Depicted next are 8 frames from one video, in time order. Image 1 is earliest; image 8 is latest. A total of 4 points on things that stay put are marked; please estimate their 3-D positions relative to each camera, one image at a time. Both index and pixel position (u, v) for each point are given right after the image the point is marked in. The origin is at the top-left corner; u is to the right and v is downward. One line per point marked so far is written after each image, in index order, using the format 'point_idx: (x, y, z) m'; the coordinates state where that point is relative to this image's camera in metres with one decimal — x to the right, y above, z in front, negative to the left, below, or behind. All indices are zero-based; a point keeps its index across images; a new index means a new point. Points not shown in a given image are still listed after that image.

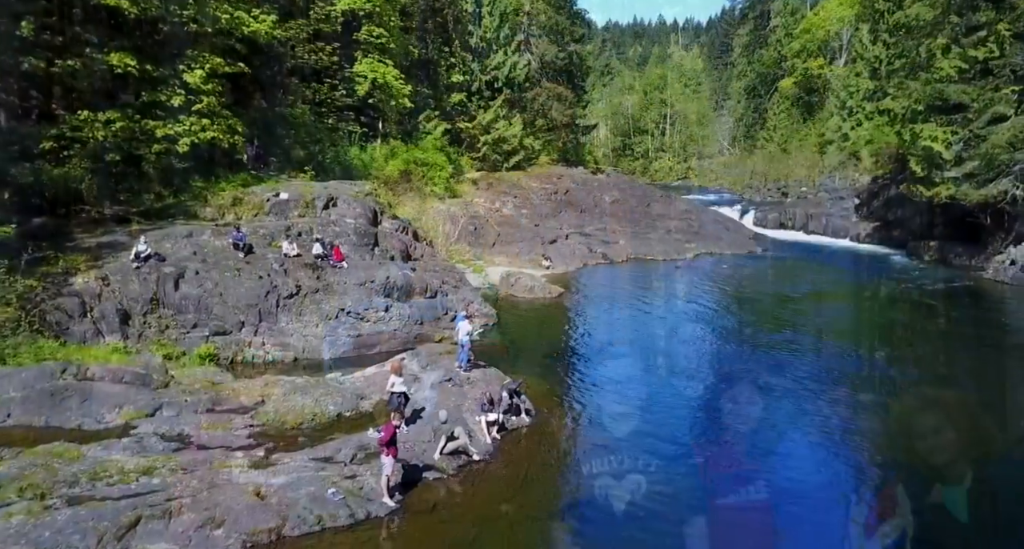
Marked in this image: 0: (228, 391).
0: (-6.8, -2.8, +15.2) m
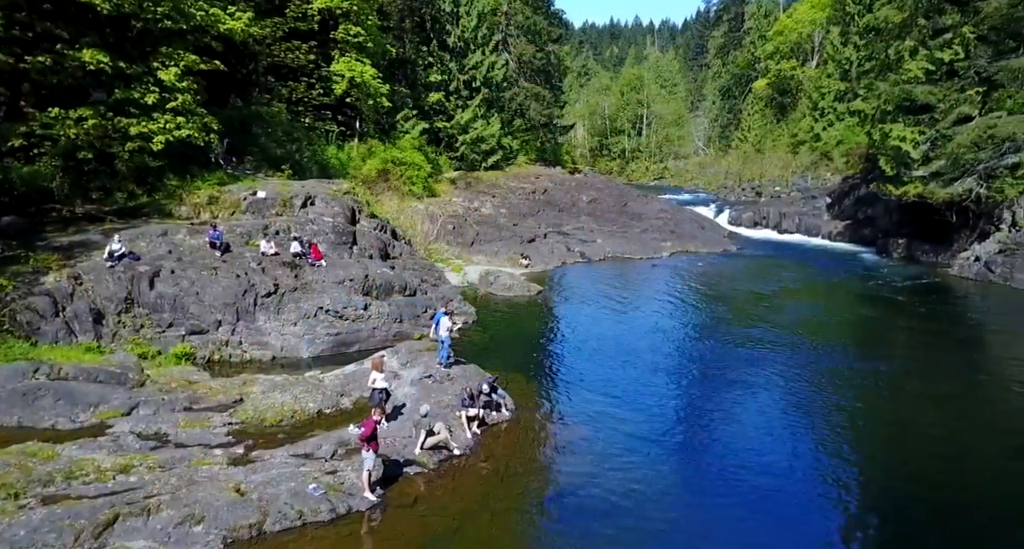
0: (-7.3, -2.7, +15.1) m
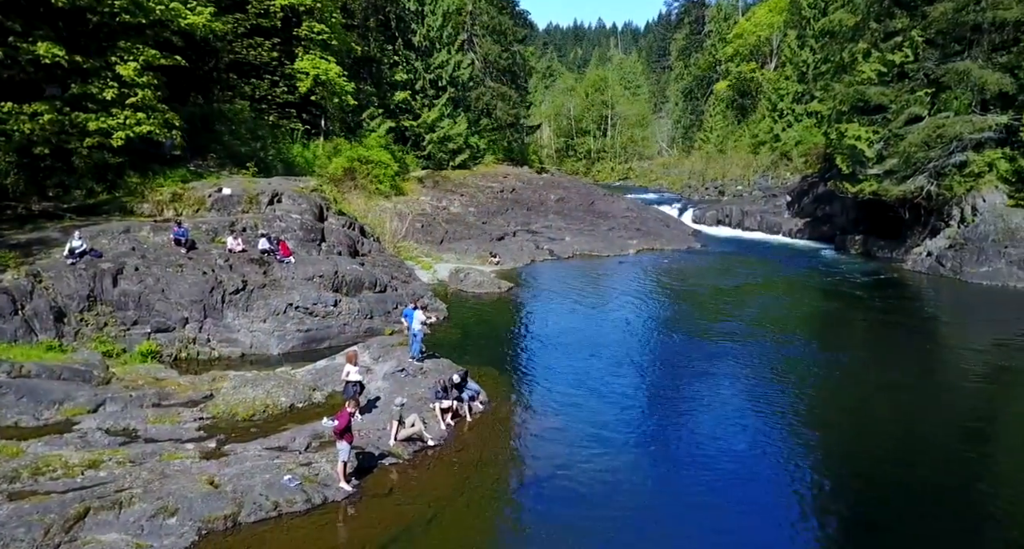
0: (-7.9, -2.6, +14.9) m
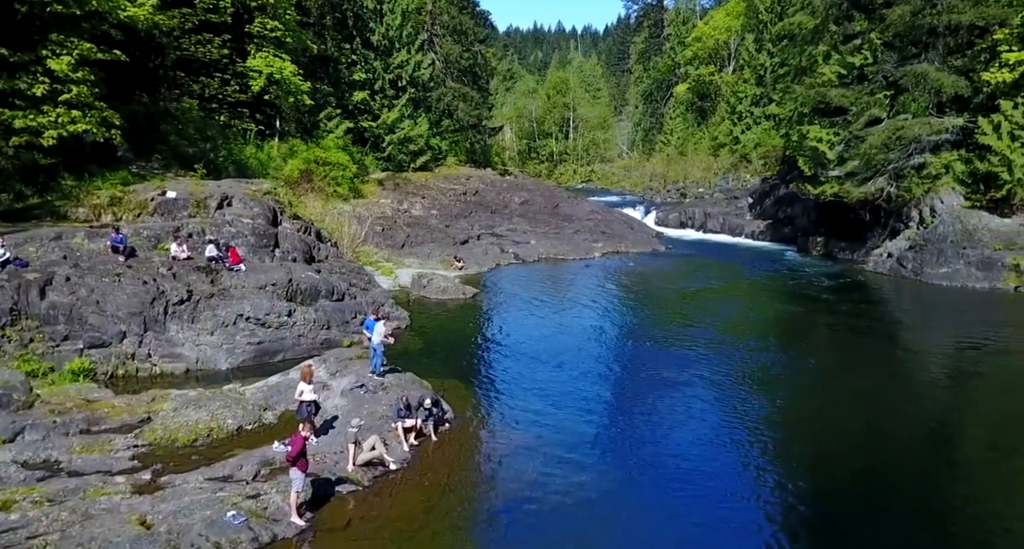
0: (-8.6, -2.9, +13.5) m
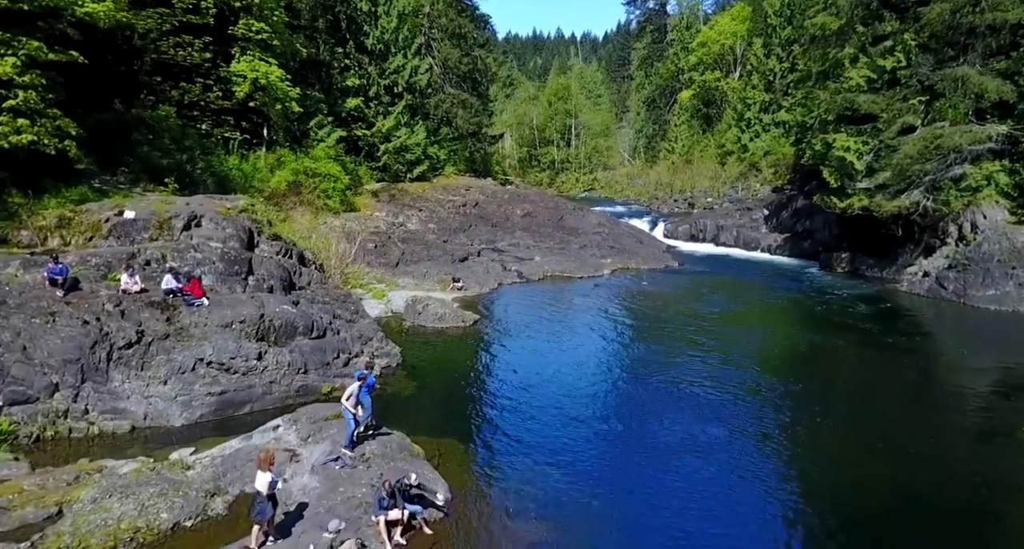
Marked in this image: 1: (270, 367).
0: (-8.4, -3.8, +10.6) m
1: (-6.4, -2.4, +16.9) m
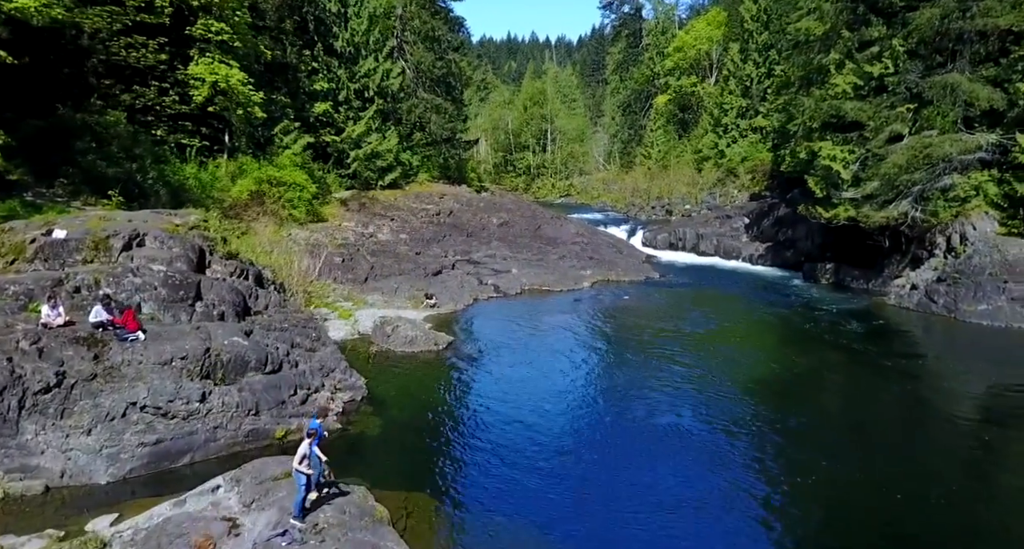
0: (-8.7, -4.4, +8.6) m
1: (-7.0, -3.2, +15.0) m
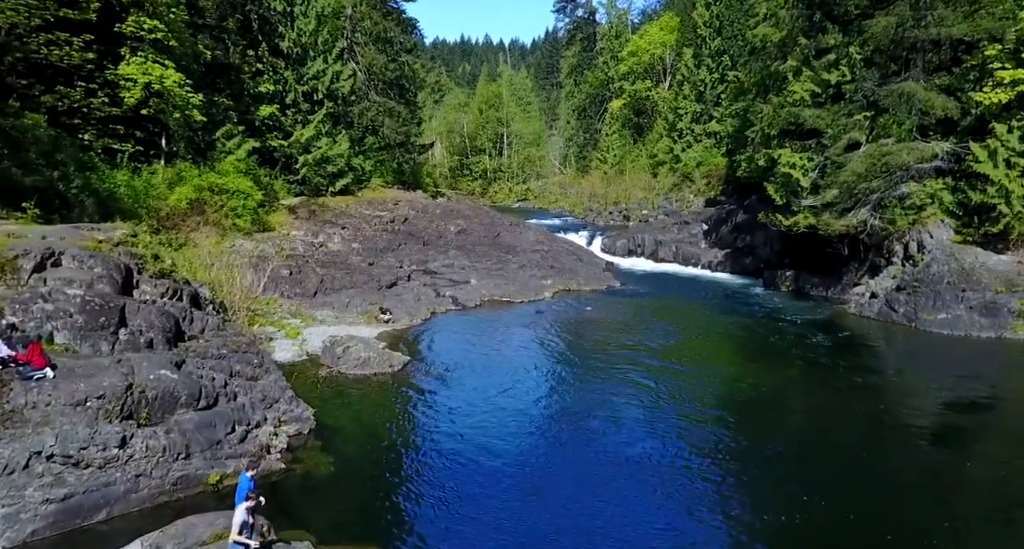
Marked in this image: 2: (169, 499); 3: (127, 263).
0: (-9.0, -5.0, +6.7) m
1: (-7.8, -3.7, +13.2) m
2: (-7.2, -4.7, +13.3) m
3: (-11.3, +0.3, +18.5) m
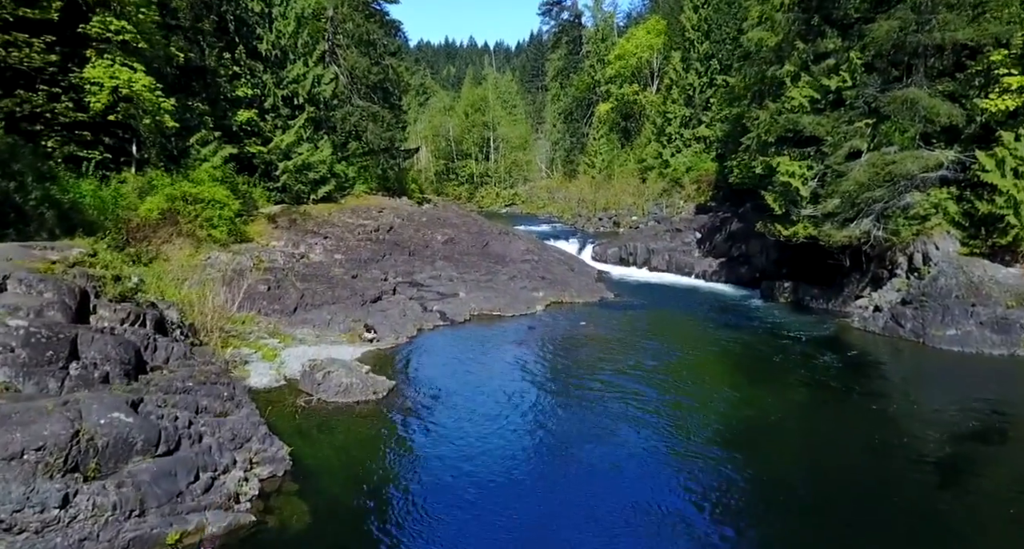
0: (-8.9, -5.6, +5.1) m
1: (-7.8, -4.4, +11.6) m
2: (-7.2, -5.3, +11.7) m
3: (-11.4, -0.3, +16.8) m
